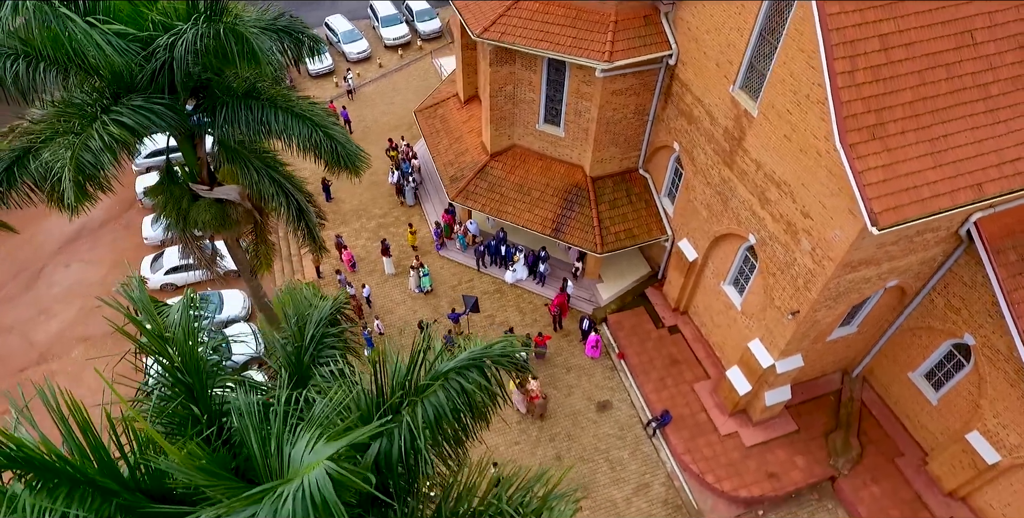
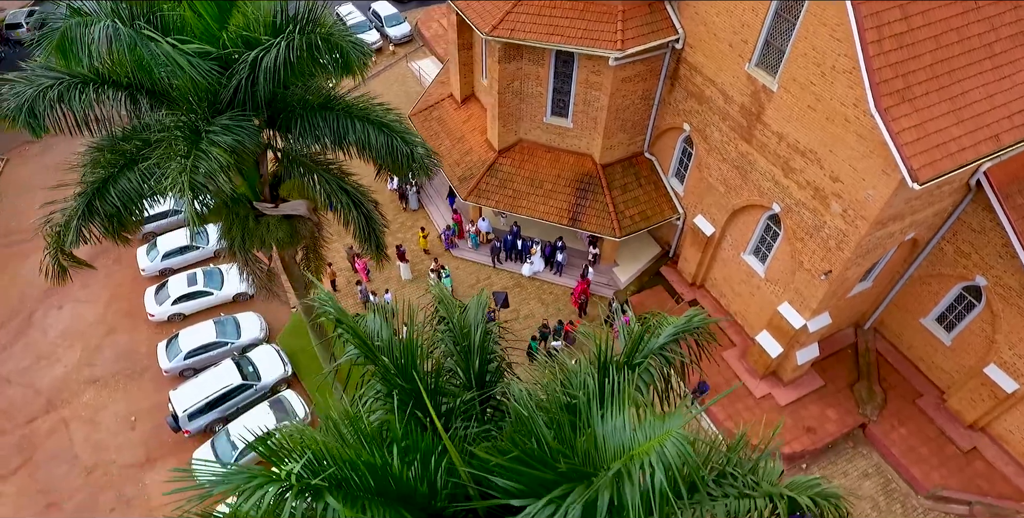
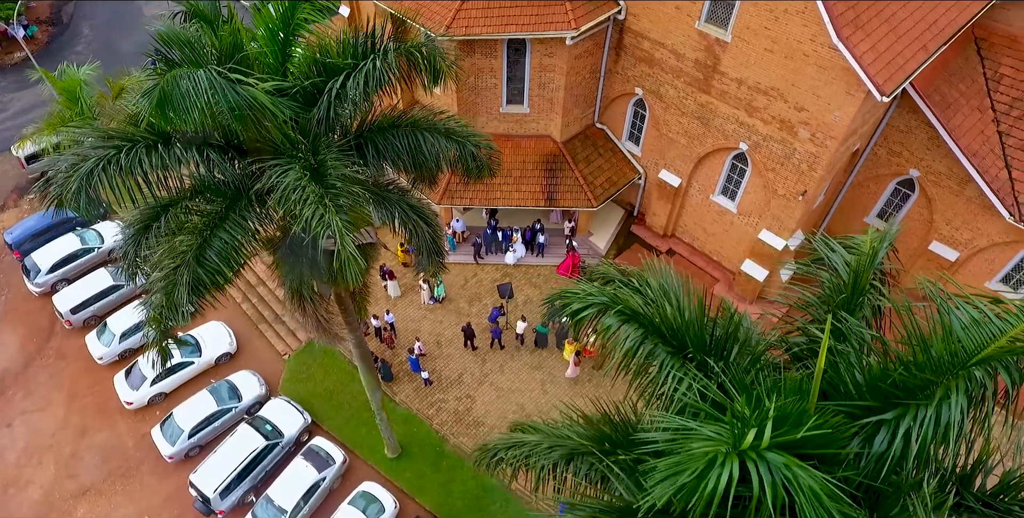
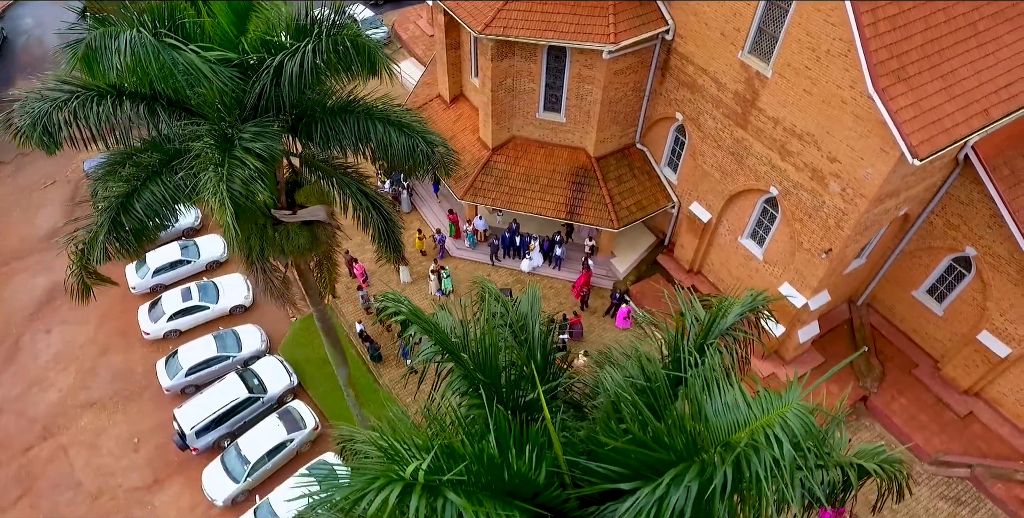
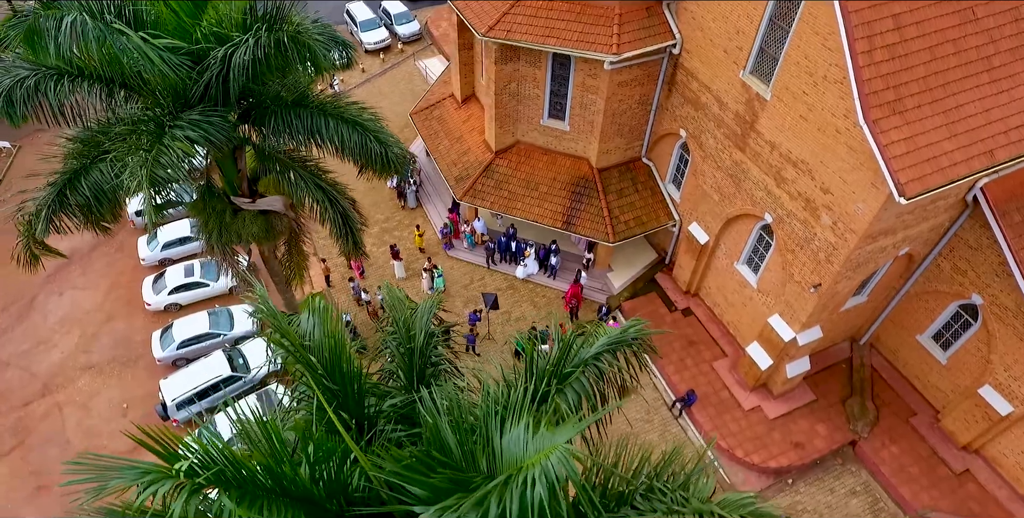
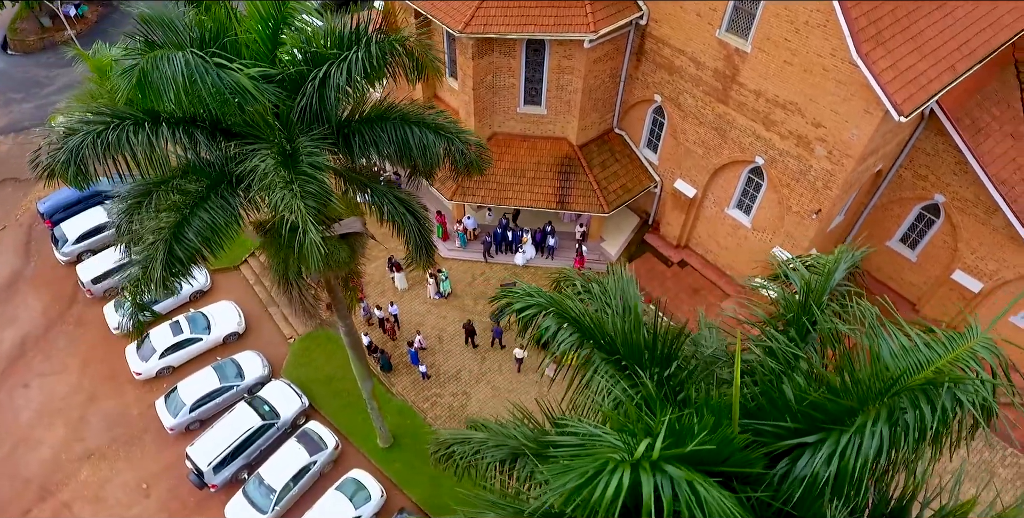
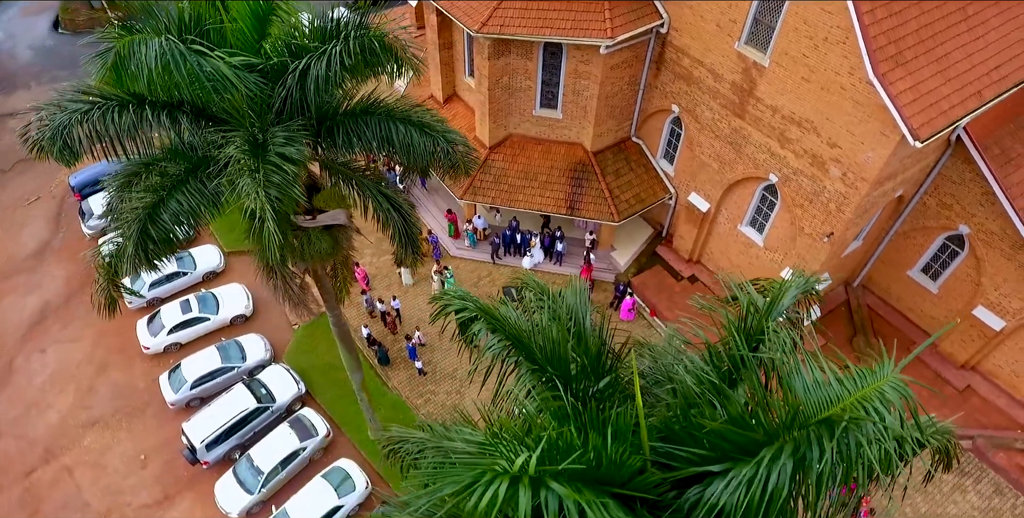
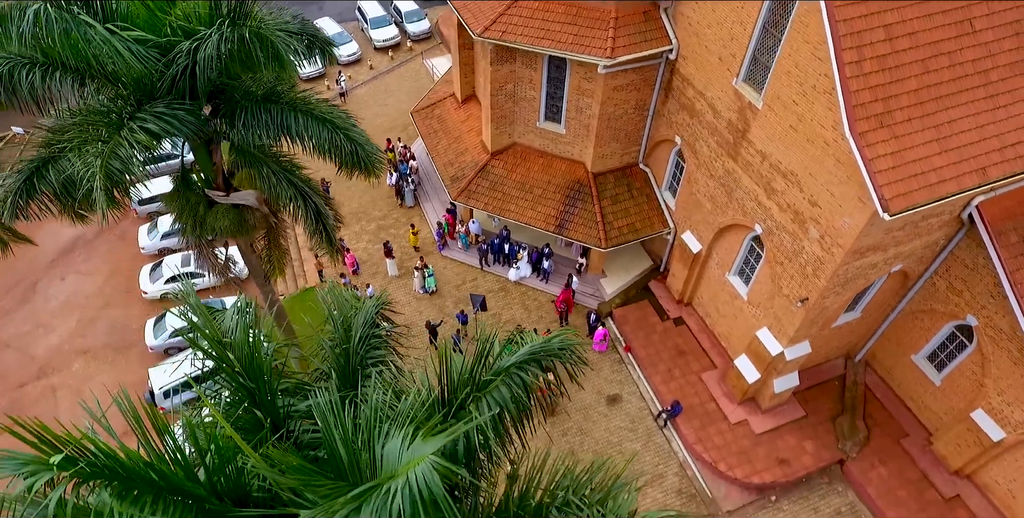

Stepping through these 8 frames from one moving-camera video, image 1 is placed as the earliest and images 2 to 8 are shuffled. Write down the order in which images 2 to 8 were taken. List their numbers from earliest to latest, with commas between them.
8, 5, 2, 4, 7, 6, 3
